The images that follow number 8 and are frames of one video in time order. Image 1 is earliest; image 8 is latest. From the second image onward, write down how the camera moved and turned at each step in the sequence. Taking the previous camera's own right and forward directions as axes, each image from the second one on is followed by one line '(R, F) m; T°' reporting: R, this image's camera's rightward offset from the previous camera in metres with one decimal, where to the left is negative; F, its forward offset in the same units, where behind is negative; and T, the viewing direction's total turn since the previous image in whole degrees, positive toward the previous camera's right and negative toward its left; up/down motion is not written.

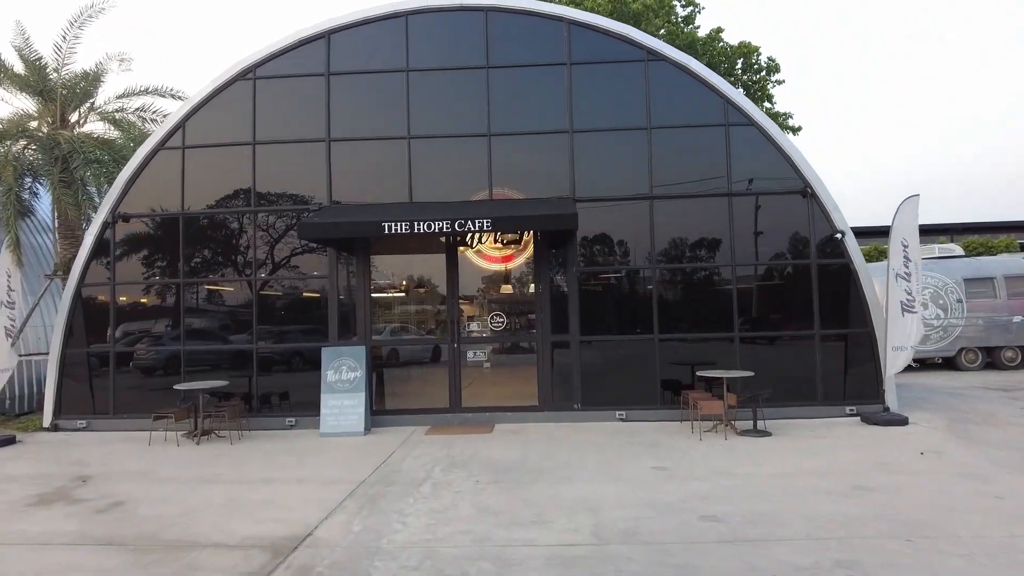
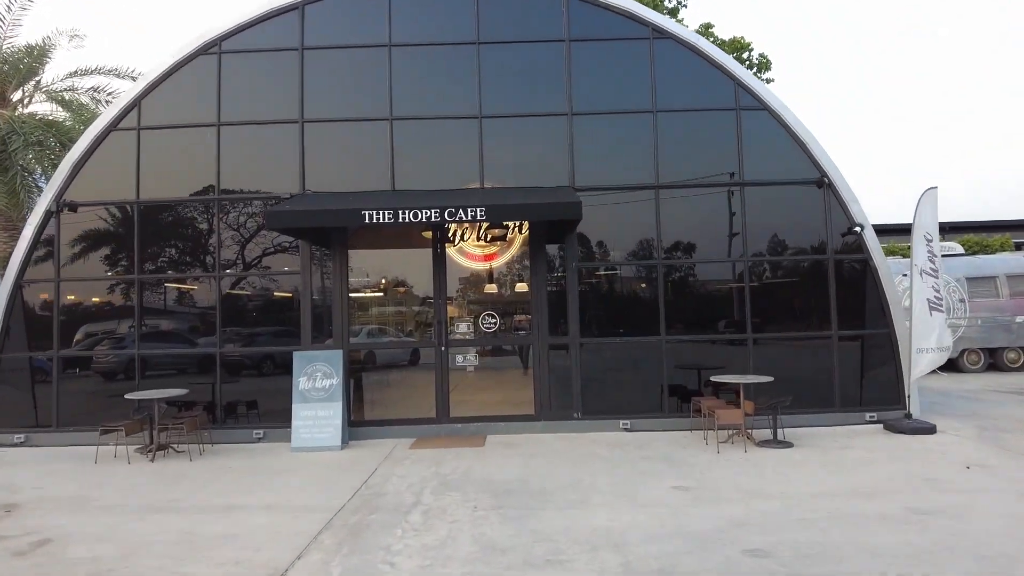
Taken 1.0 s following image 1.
(-0.2, +0.9) m; +2°
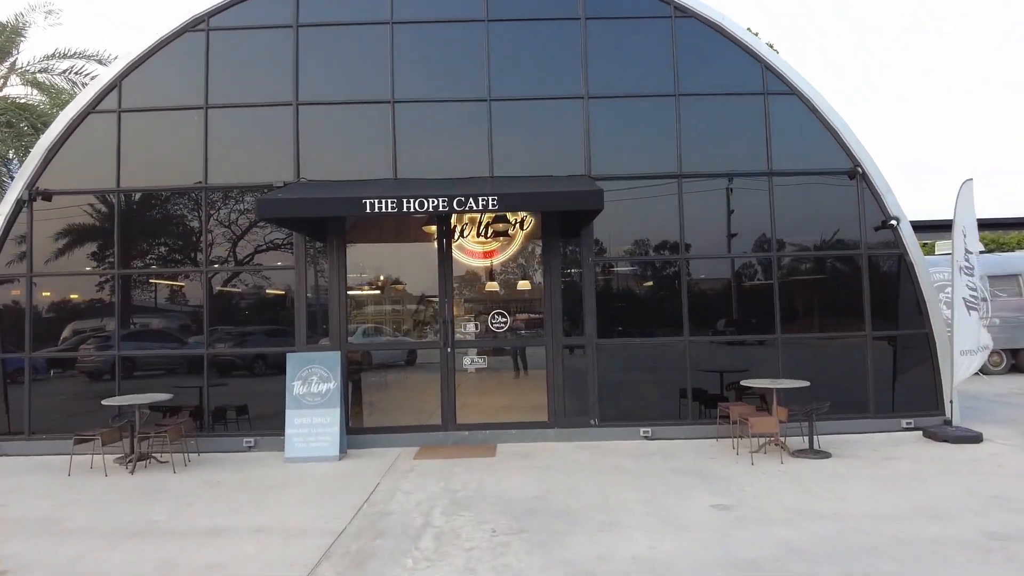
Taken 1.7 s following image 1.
(-0.2, +0.6) m; +1°
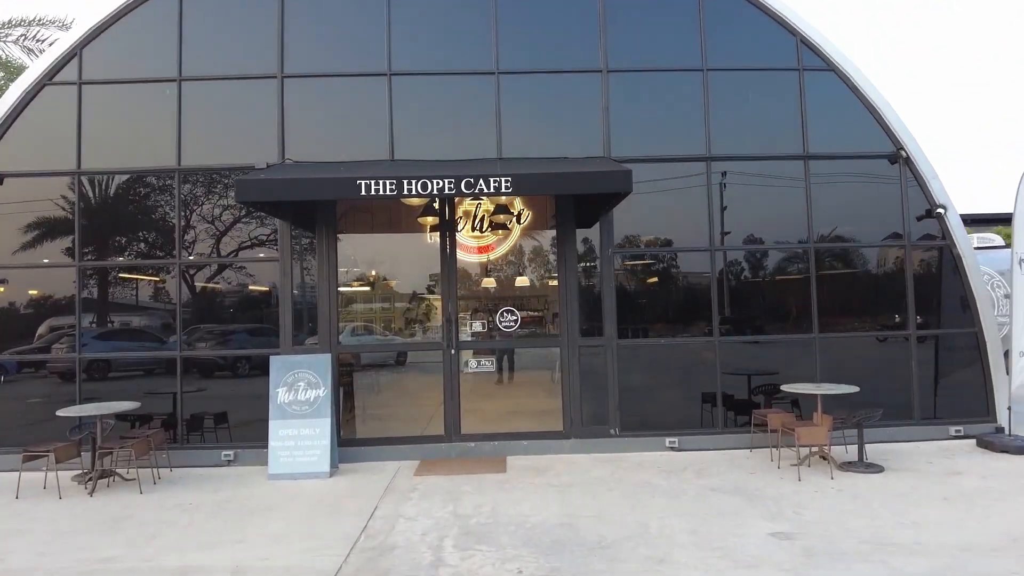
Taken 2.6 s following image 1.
(-0.3, +0.8) m; +1°
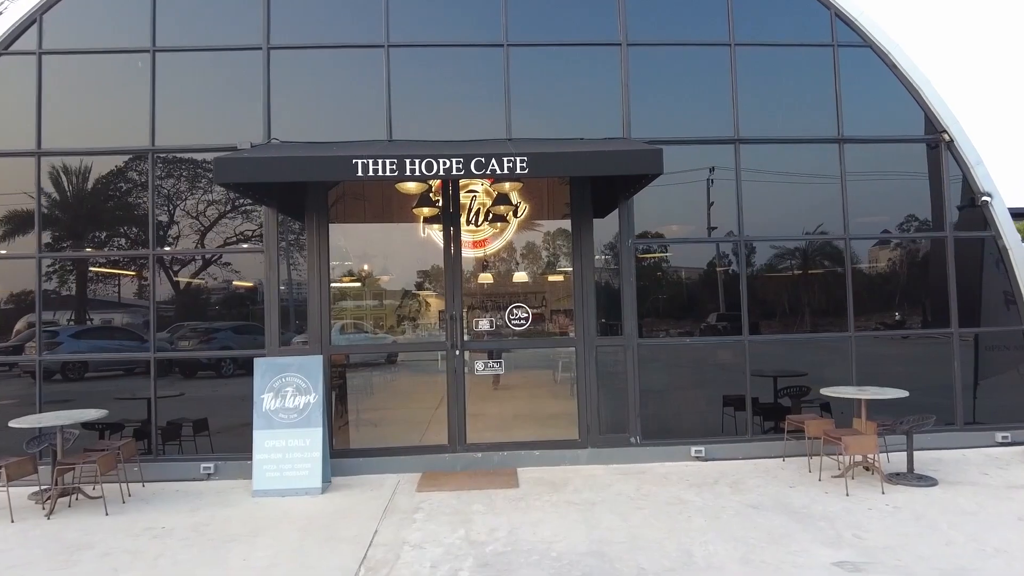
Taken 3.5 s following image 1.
(-0.2, +0.7) m; +1°
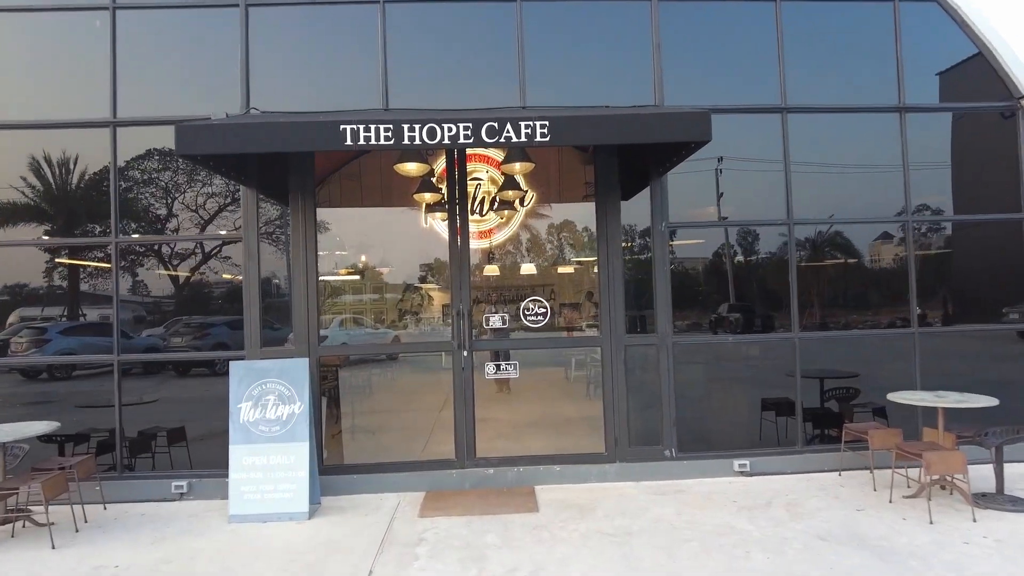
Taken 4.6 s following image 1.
(-0.1, +0.8) m; 0°
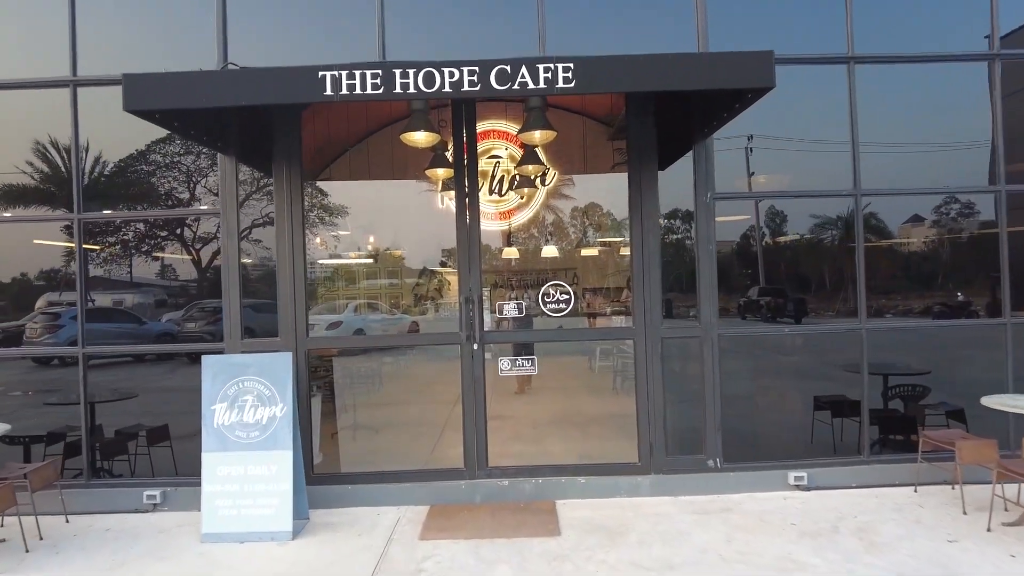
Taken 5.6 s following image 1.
(0.0, +0.8) m; -2°
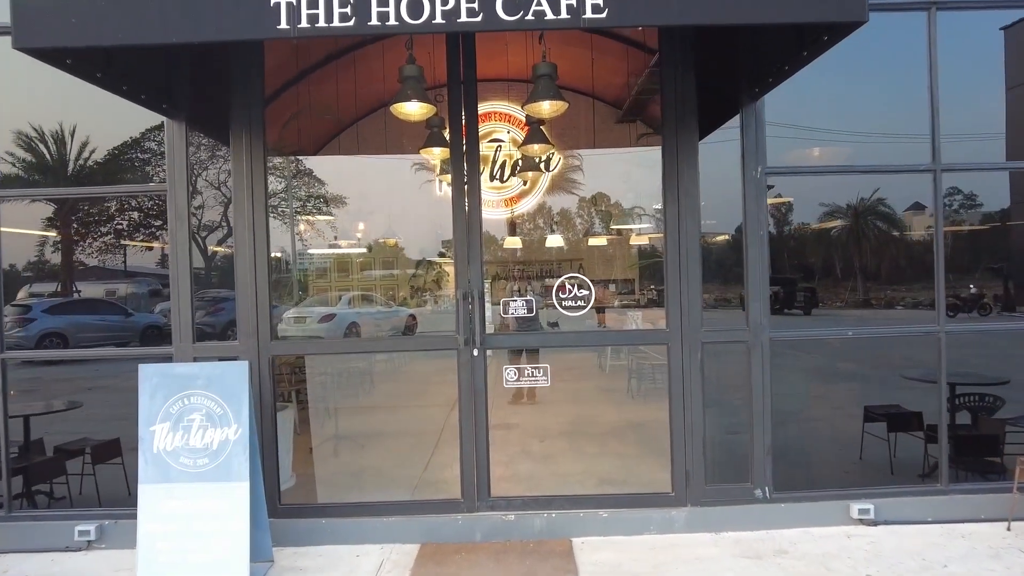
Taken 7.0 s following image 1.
(-0.1, +0.8) m; 0°
